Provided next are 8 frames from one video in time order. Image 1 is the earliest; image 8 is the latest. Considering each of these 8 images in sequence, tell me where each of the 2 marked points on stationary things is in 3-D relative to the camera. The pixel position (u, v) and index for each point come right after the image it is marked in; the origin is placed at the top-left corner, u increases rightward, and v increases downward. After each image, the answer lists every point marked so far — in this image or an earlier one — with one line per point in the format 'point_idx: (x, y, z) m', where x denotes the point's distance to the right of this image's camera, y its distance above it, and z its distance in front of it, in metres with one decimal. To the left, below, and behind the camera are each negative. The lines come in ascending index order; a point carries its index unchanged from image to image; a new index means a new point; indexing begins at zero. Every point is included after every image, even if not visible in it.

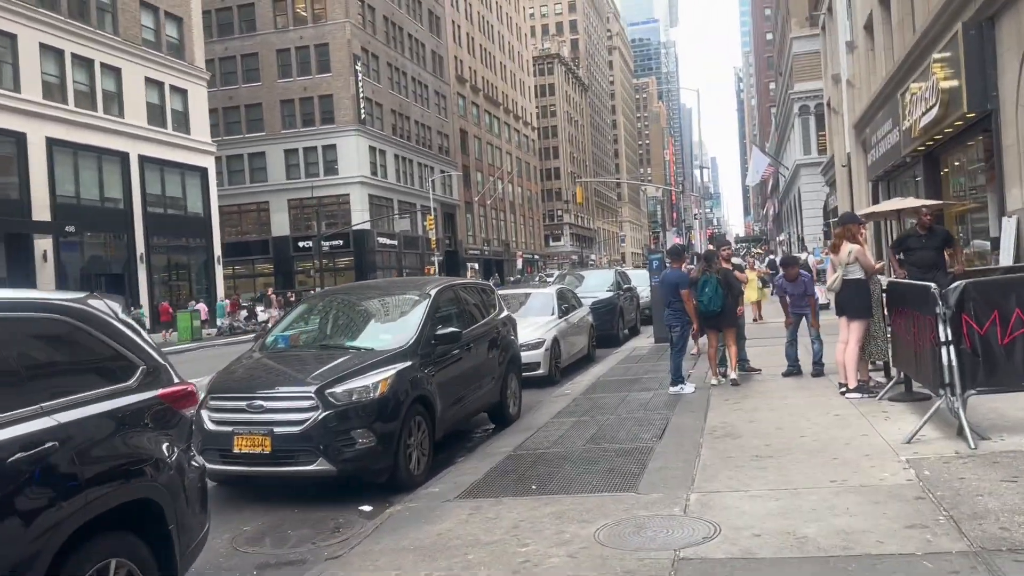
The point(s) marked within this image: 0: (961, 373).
0: (+3.4, -0.6, +6.3) m
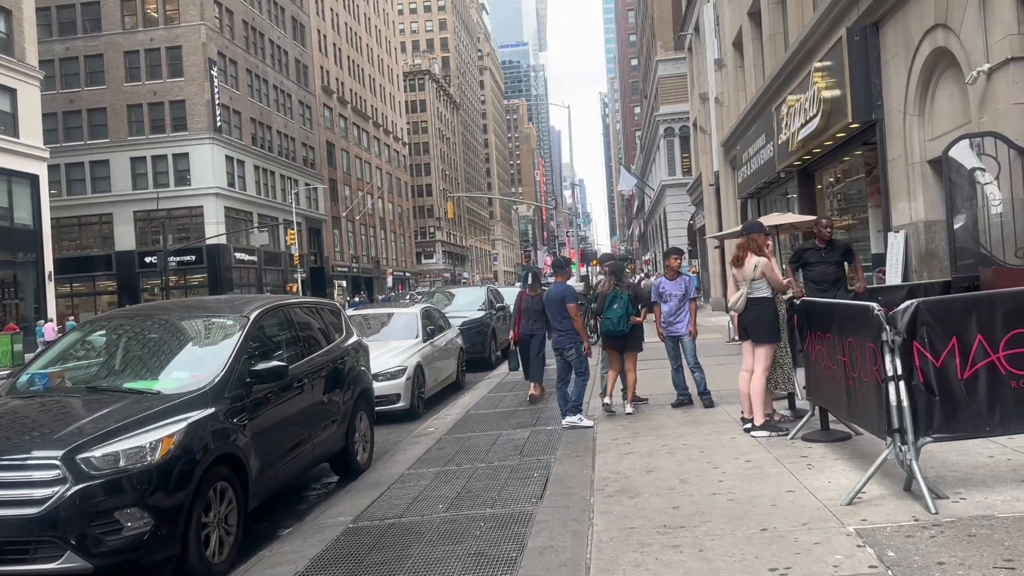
0: (+2.4, -0.8, +4.9) m
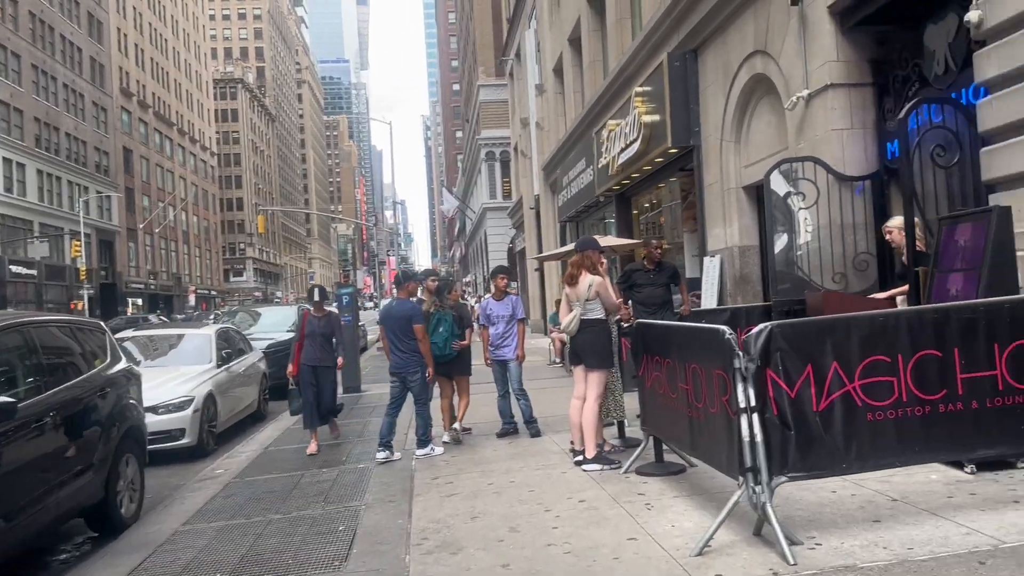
0: (+1.4, -0.9, +4.4) m
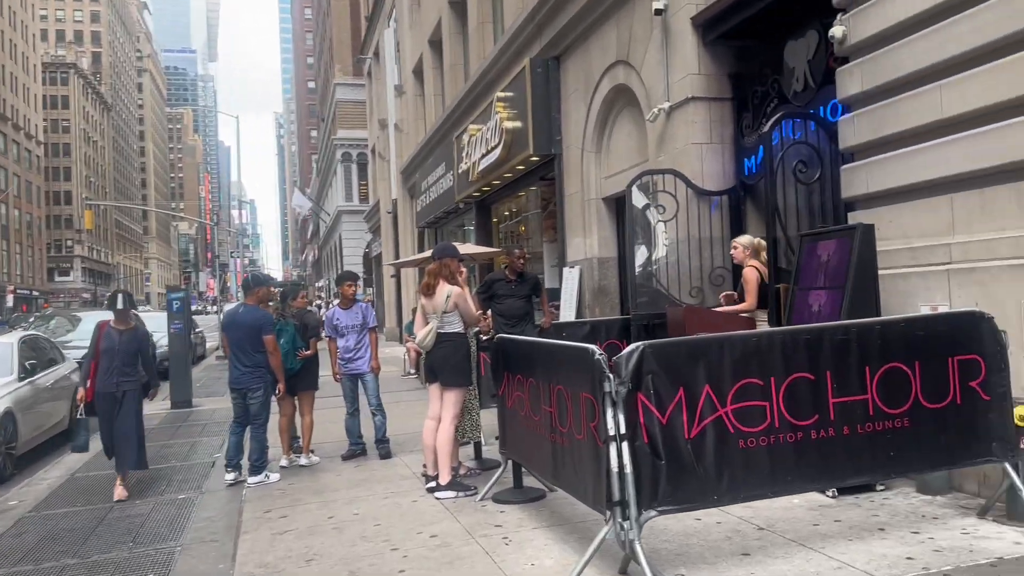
0: (+0.6, -1.0, +4.0) m
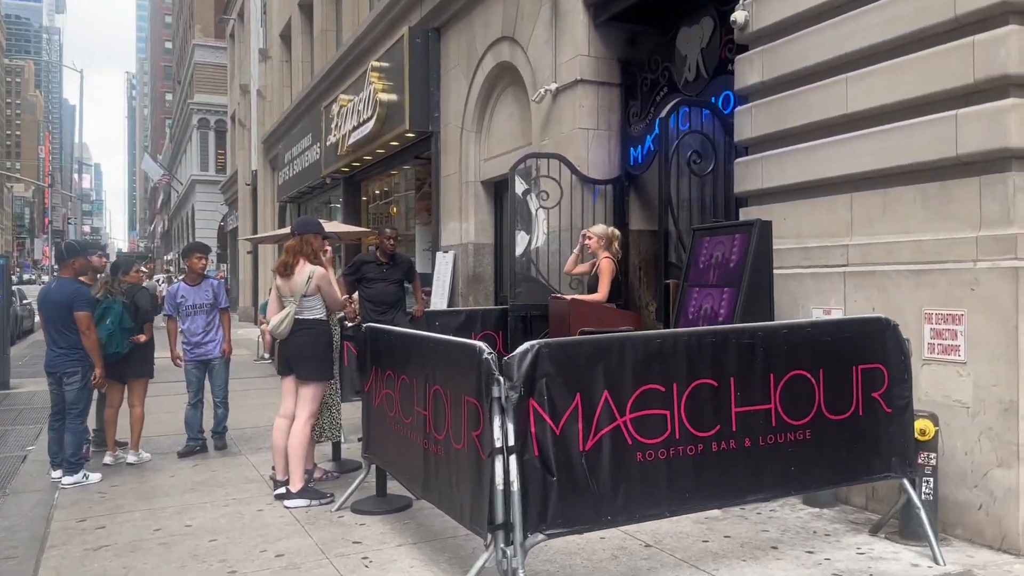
0: (+0.1, -0.9, +3.4) m
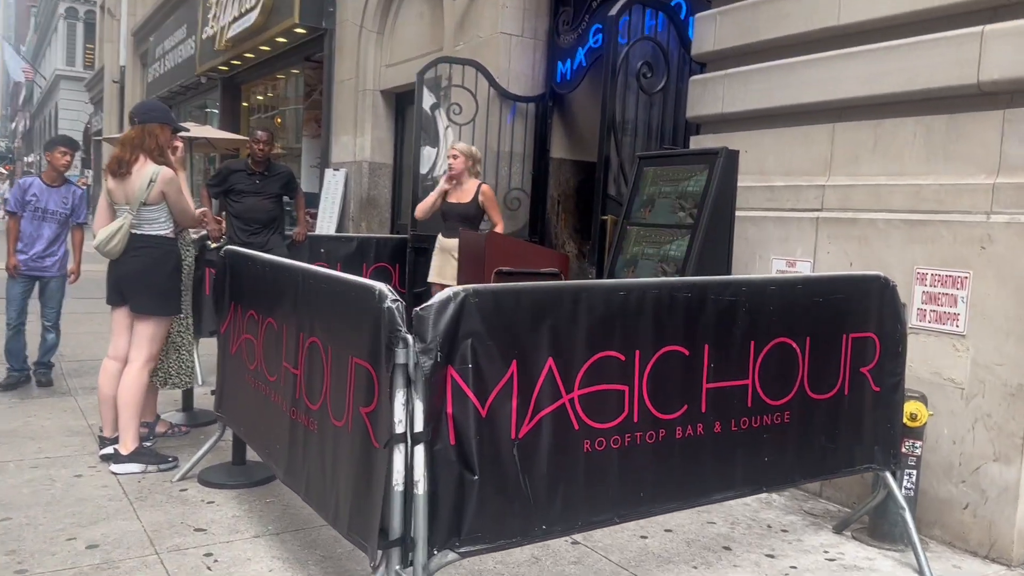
0: (-0.2, -0.7, +2.5) m
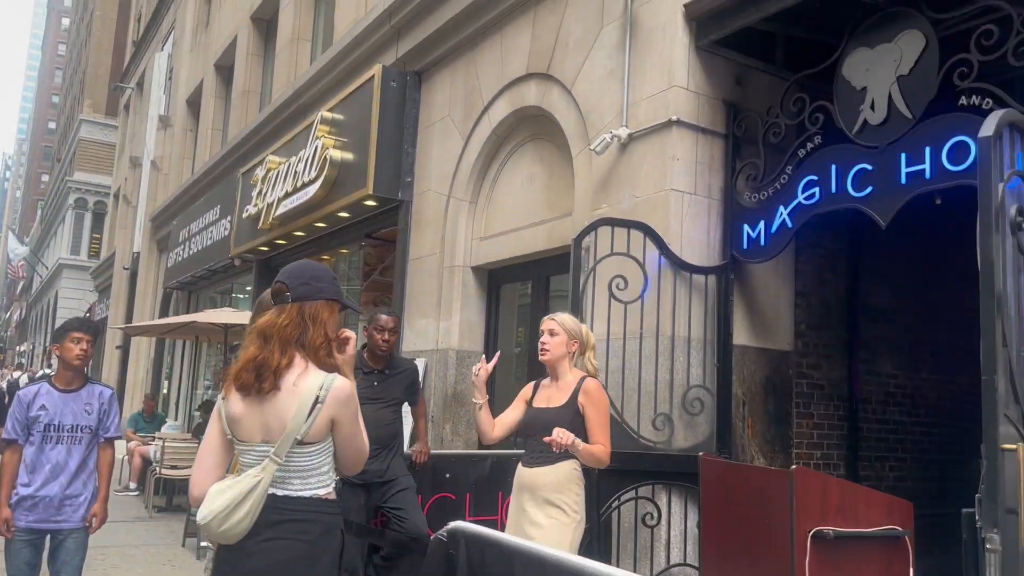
0: (+1.1, -1.1, +0.4) m
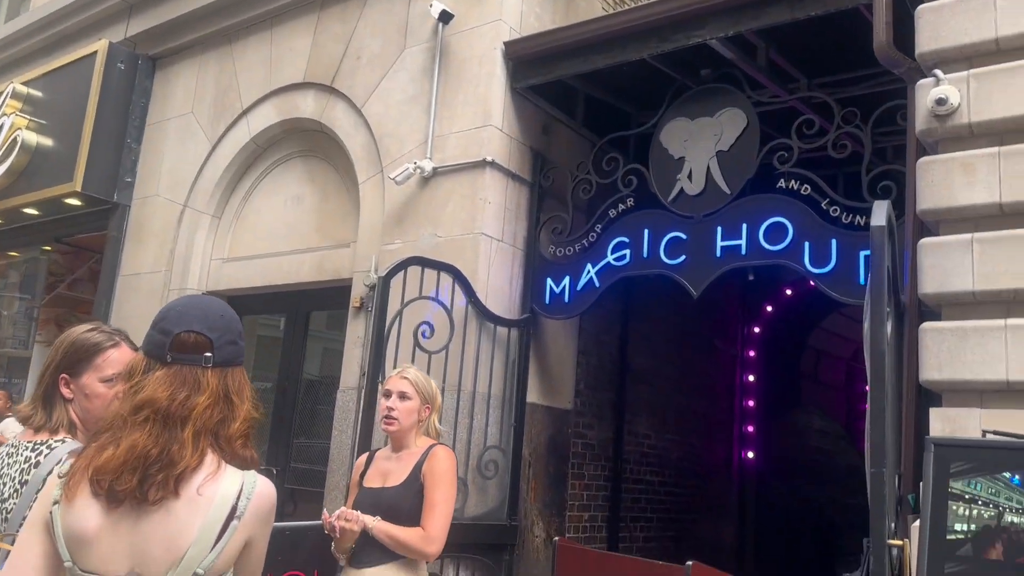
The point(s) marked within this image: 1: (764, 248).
0: (+1.6, -1.3, +0.3) m
1: (+1.4, +0.2, +4.7) m
